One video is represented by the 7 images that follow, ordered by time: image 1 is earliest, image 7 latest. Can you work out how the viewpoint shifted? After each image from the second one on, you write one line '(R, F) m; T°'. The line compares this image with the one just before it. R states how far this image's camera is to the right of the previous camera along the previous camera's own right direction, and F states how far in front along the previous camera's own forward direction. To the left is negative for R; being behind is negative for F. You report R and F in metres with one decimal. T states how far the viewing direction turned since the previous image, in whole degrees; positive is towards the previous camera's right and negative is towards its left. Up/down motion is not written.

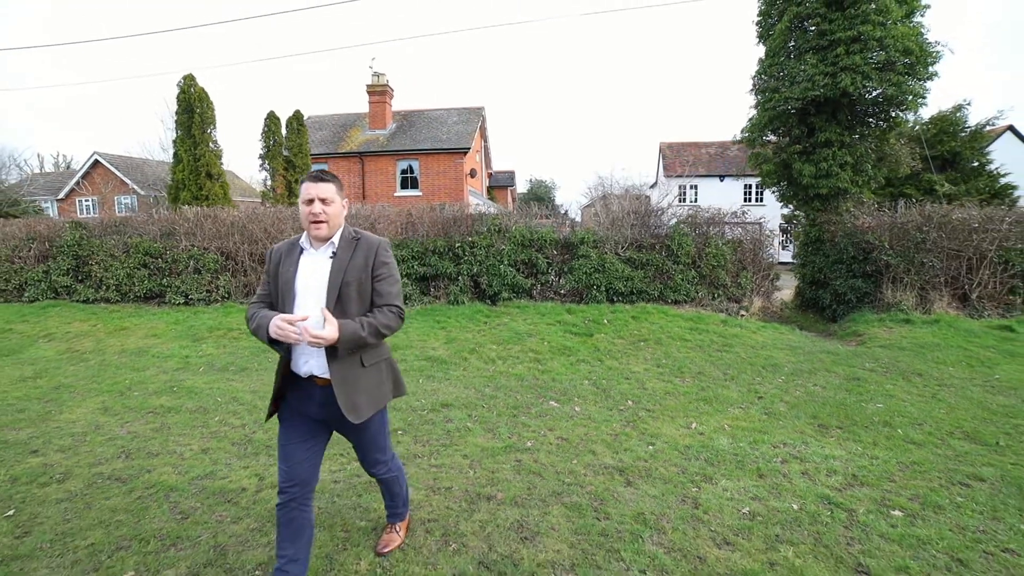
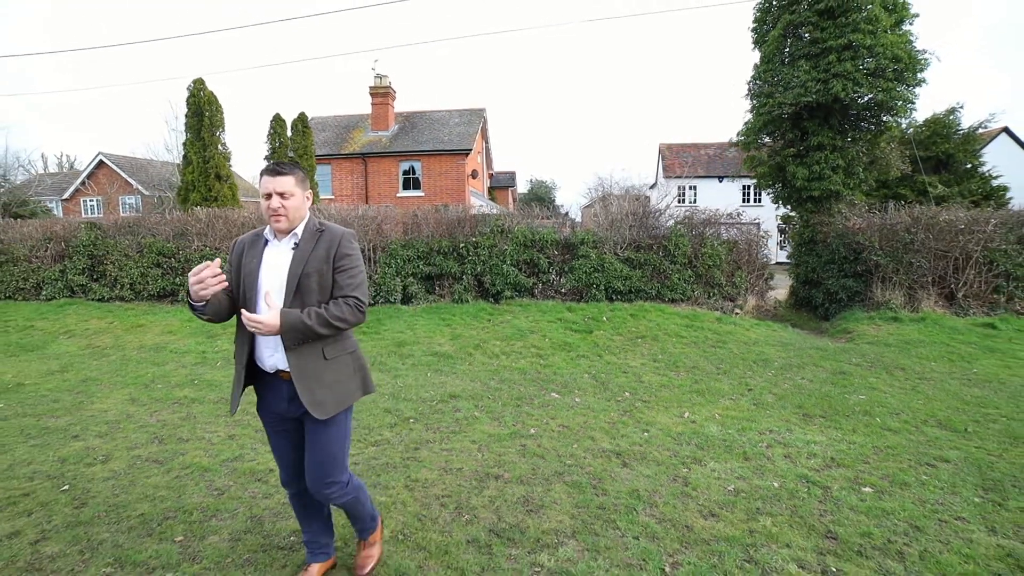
(0.0, -0.3) m; 0°
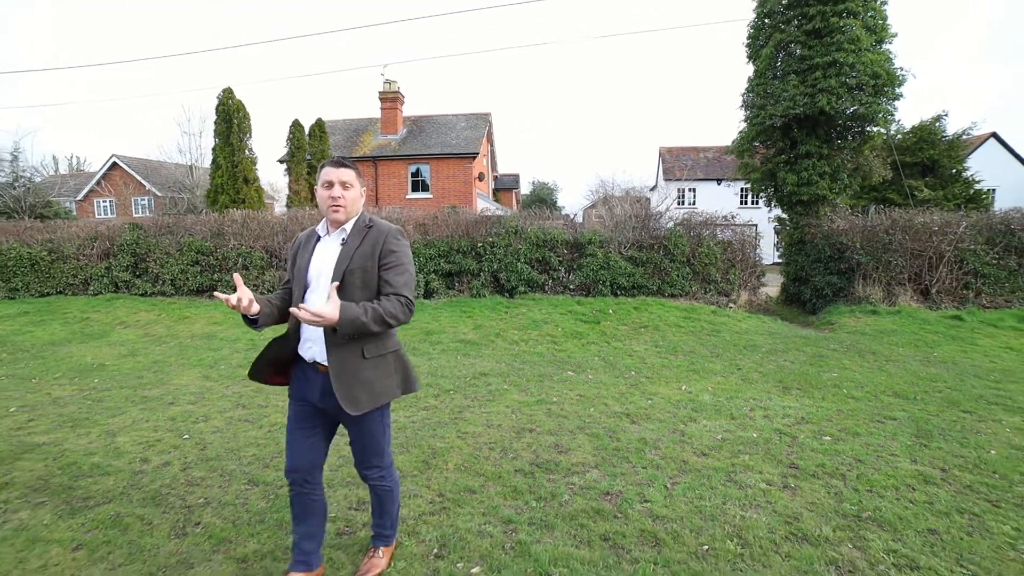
(-0.3, -0.8) m; 0°
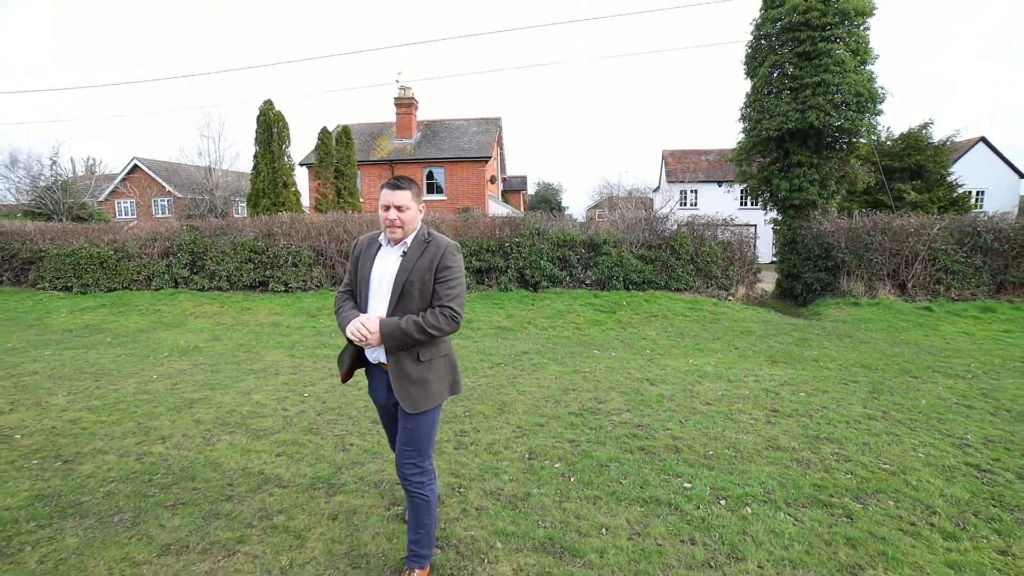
(-0.5, -1.2) m; 0°
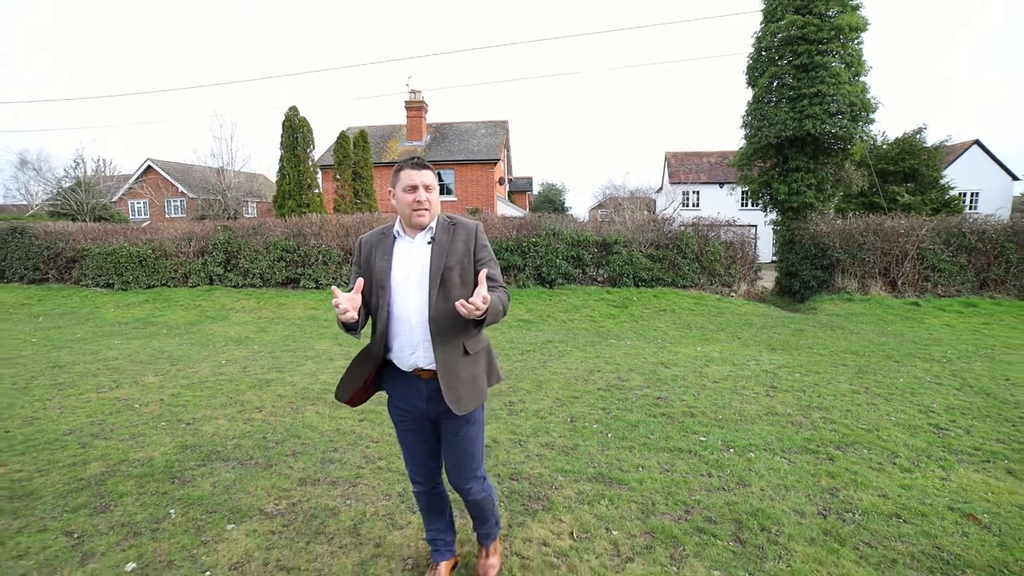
(-0.4, -0.8) m; 0°
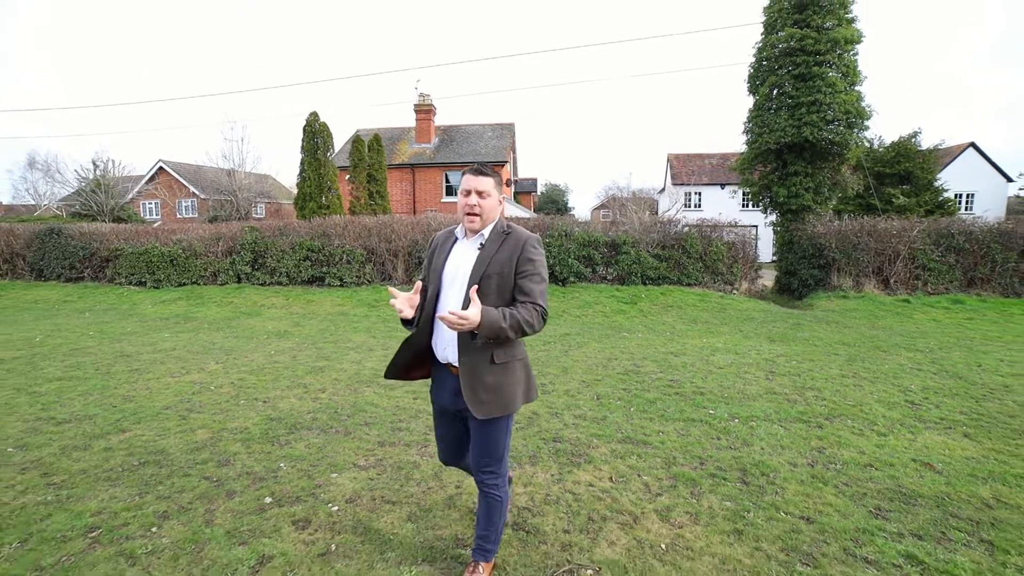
(-0.4, -0.7) m; 0°
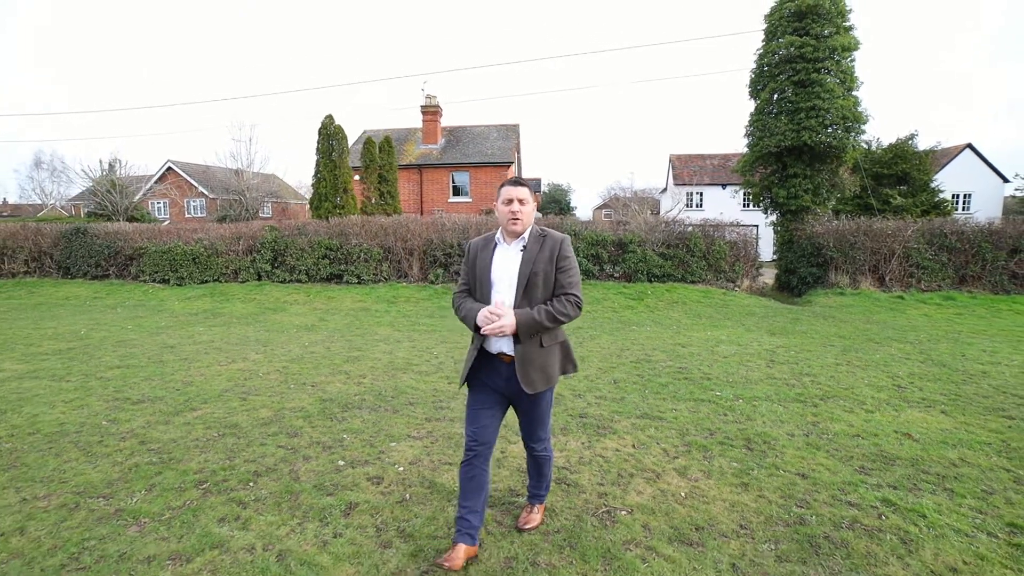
(-0.3, -0.5) m; 0°
